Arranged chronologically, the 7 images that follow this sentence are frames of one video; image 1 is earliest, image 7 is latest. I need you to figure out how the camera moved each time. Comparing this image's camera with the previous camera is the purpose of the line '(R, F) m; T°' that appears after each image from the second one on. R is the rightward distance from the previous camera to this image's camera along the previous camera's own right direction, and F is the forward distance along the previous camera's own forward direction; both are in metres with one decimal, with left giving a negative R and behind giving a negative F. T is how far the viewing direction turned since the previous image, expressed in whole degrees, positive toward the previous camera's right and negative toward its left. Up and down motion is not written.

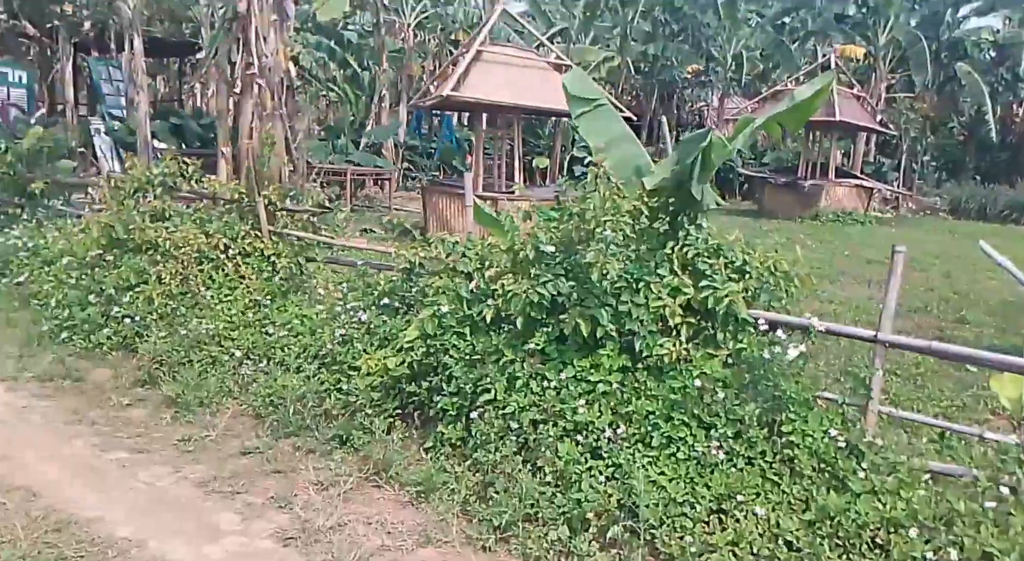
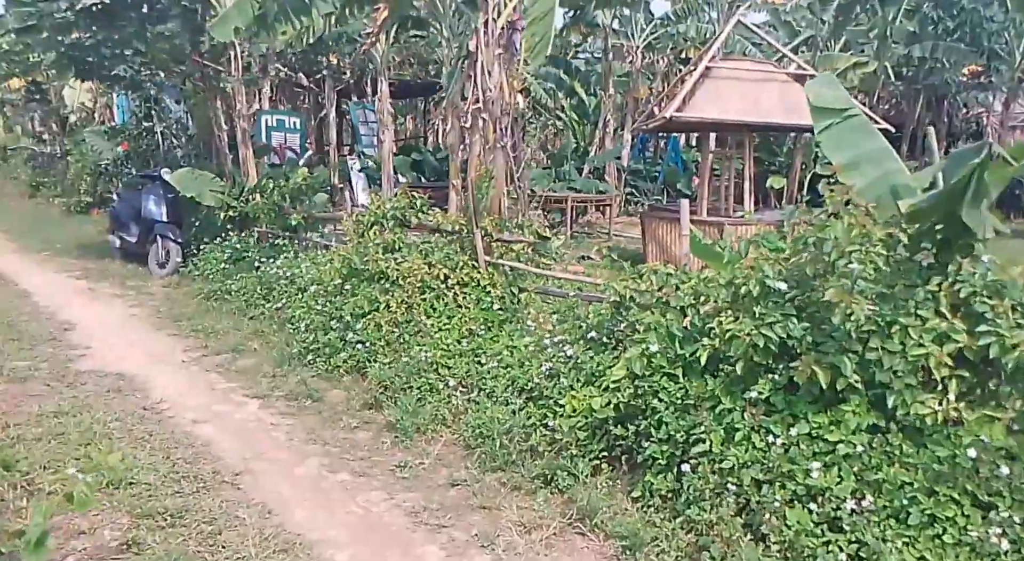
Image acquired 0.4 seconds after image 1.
(+0.1, +0.3) m; -17°
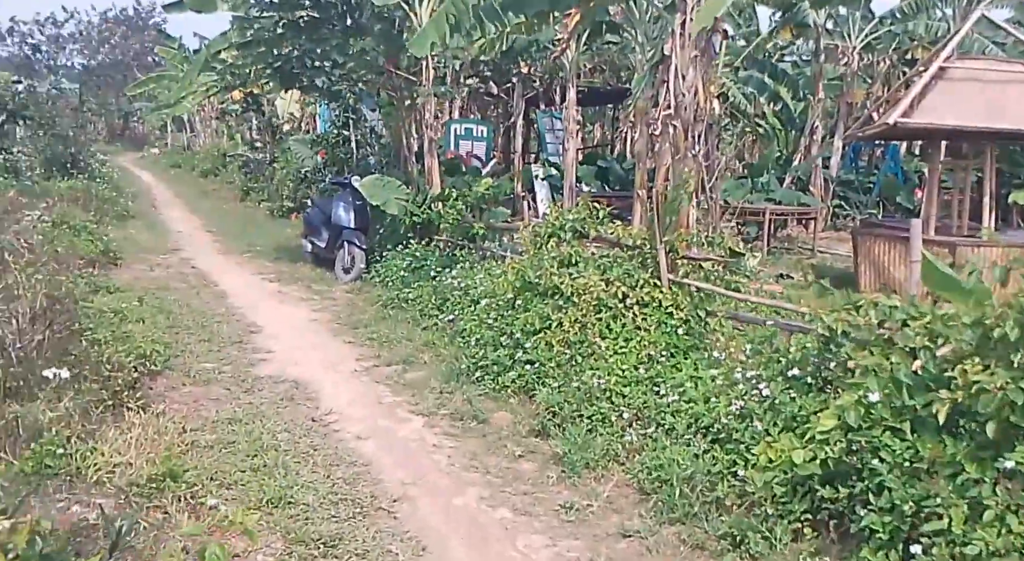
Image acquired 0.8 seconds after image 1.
(0.0, +0.4) m; -13°
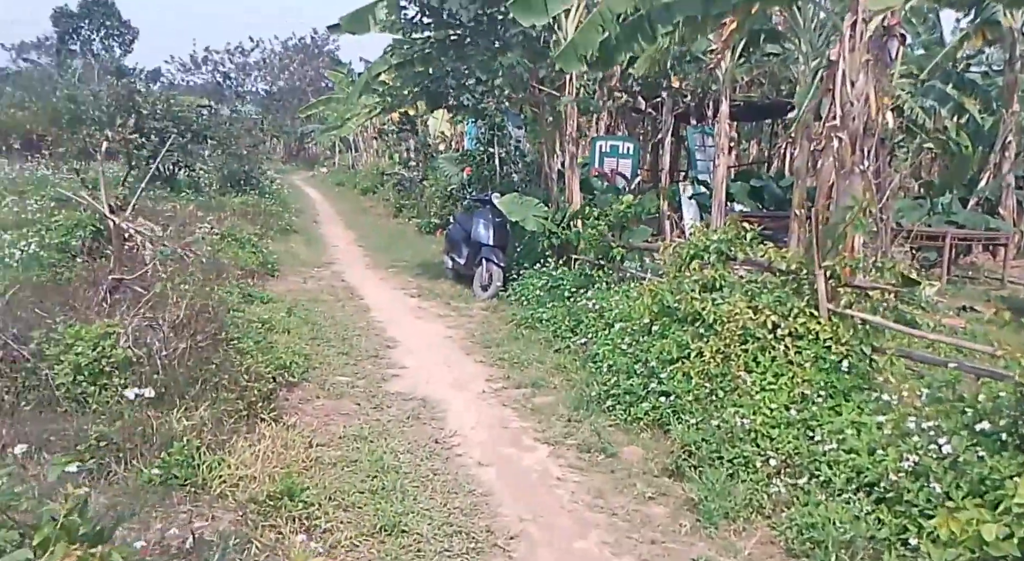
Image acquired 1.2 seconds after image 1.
(+0.1, +0.3) m; -11°
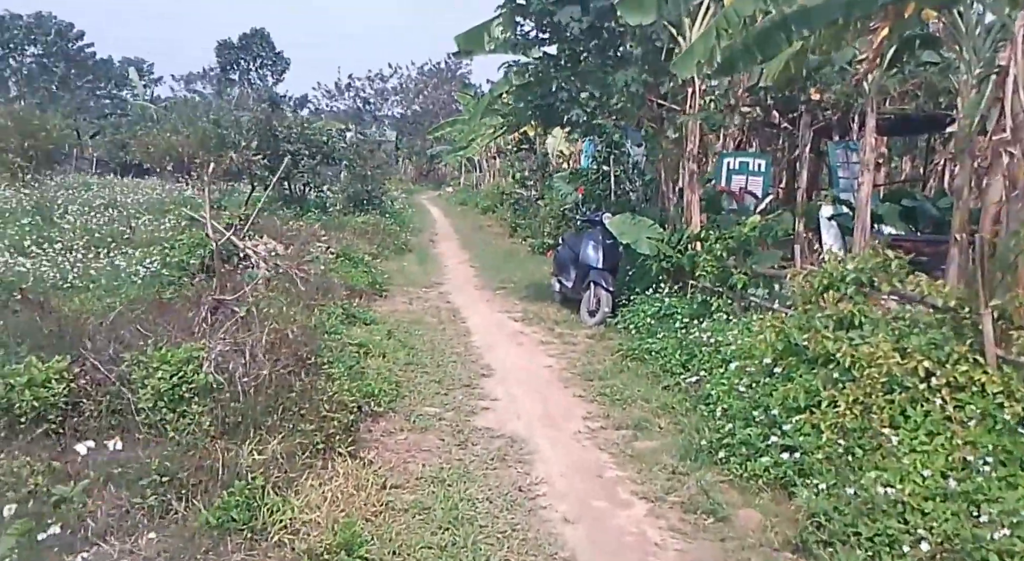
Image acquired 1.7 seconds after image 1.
(+0.1, +0.5) m; -9°
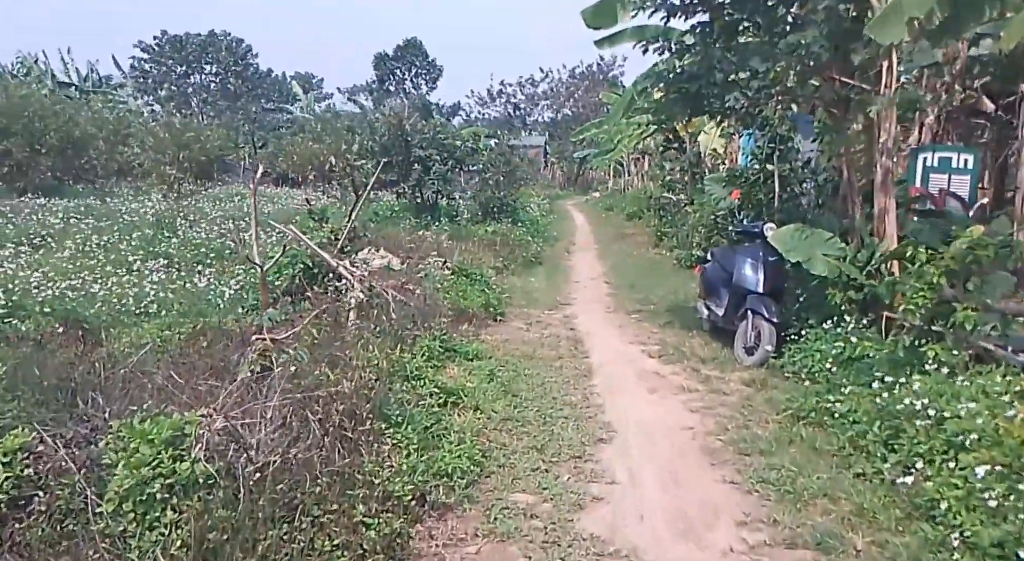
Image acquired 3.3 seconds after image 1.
(+0.1, +1.4) m; -11°
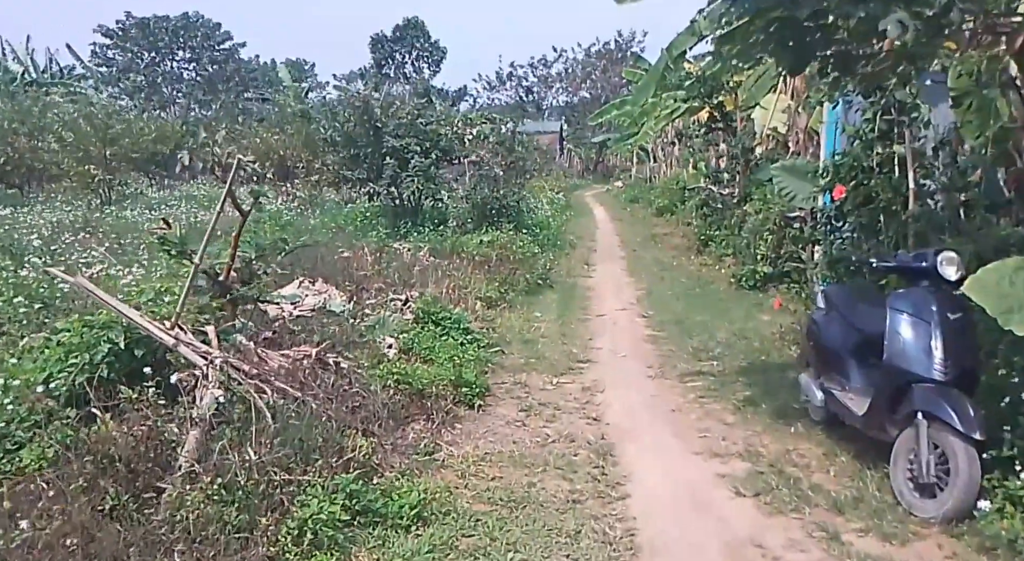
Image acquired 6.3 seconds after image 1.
(+0.2, +3.0) m; -1°
